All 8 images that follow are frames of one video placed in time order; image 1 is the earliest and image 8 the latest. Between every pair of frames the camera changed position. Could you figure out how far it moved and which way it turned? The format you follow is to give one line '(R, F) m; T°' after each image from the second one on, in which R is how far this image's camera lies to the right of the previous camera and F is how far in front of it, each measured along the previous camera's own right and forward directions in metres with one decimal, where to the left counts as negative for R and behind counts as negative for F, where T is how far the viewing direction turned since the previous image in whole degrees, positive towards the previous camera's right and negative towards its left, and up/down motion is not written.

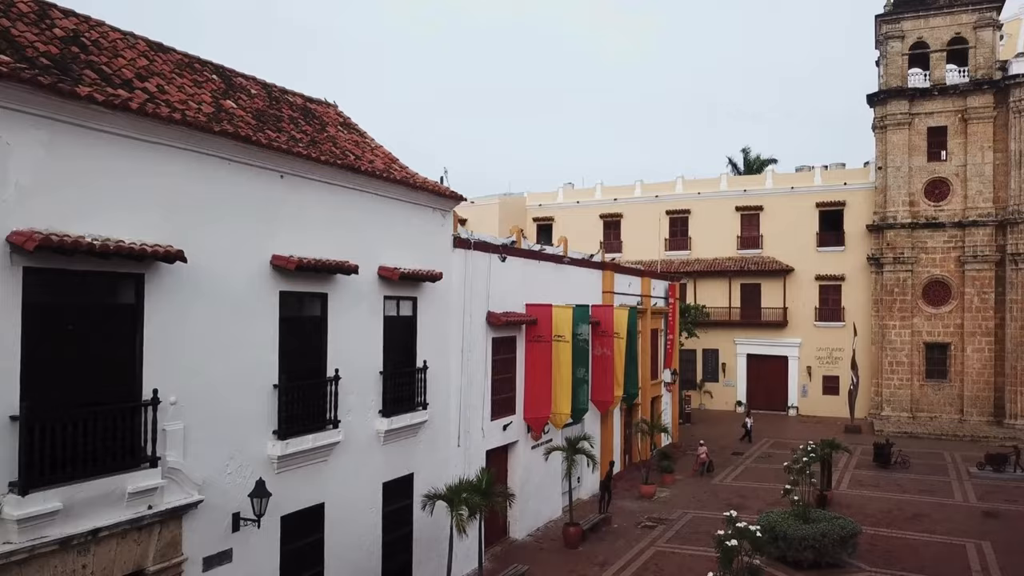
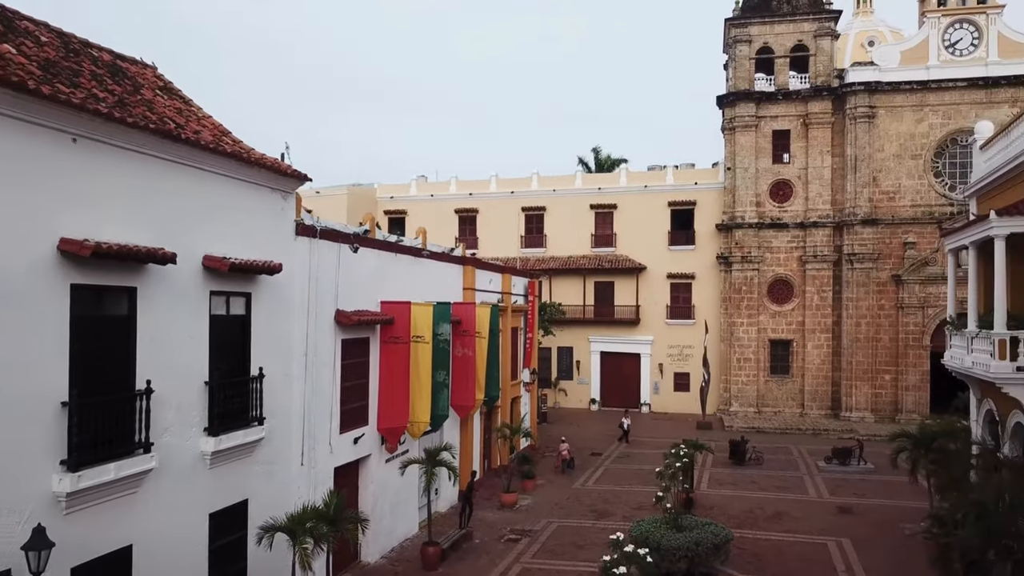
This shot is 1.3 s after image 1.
(-0.1, +1.5) m; +10°
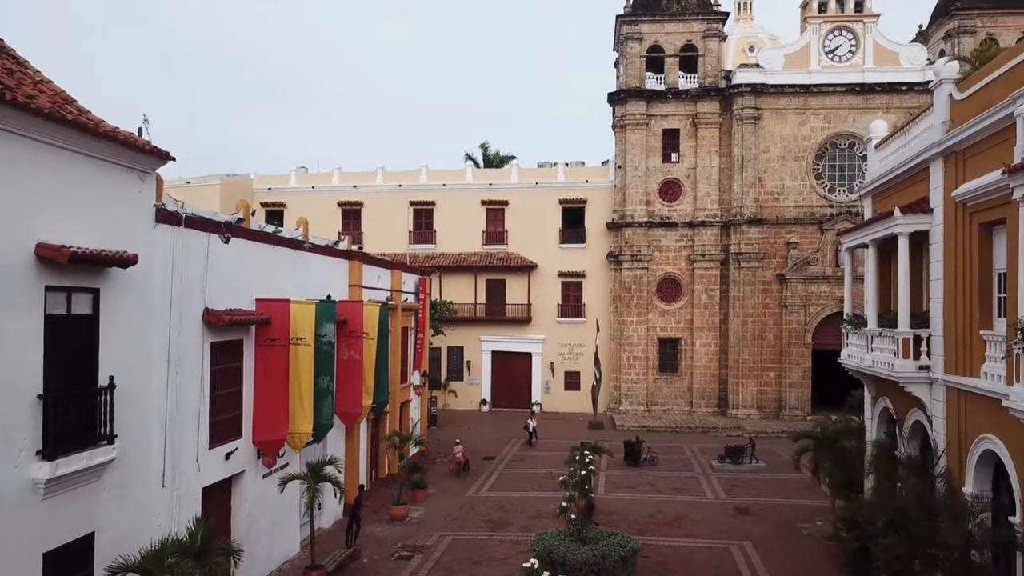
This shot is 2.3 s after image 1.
(-0.2, +1.1) m; +8°
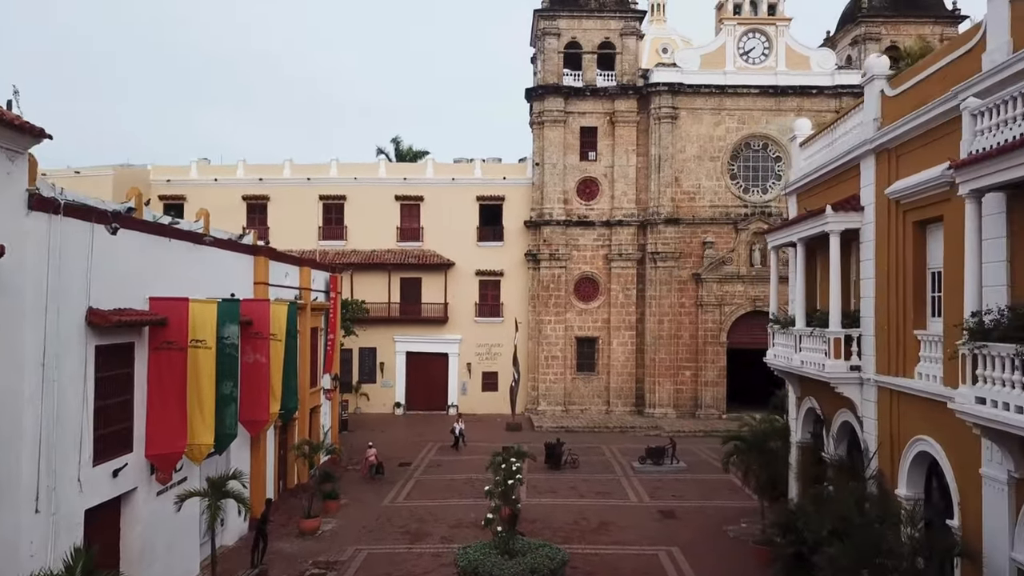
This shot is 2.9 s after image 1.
(-0.2, +0.8) m; +6°
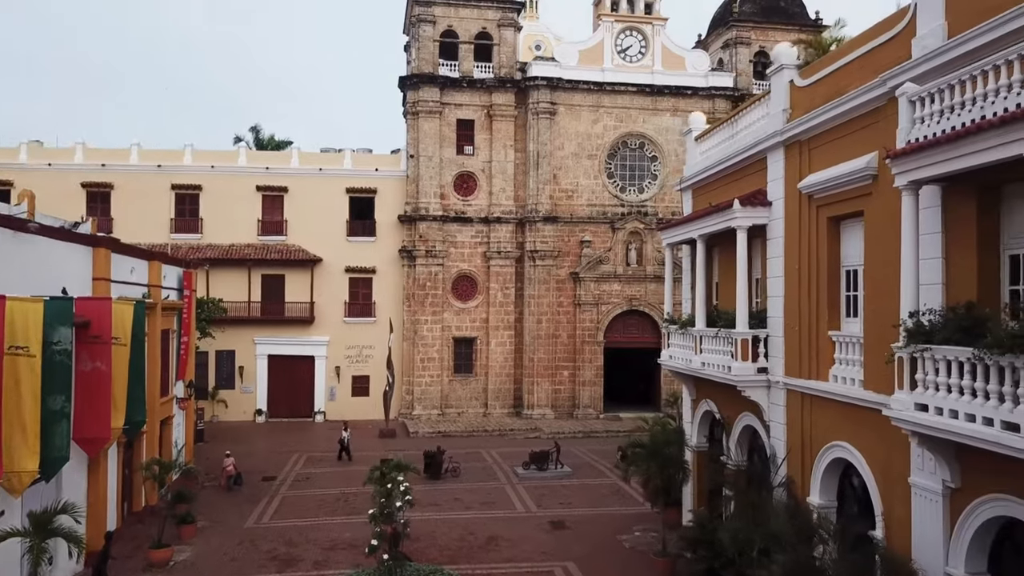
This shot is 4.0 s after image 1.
(-0.3, +1.3) m; +9°
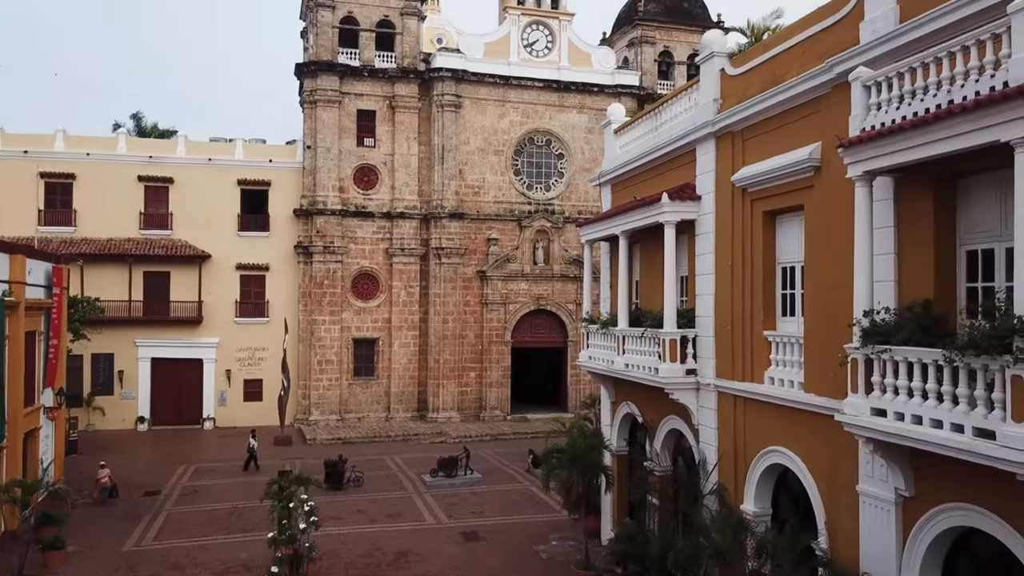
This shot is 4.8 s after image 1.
(-0.3, +1.0) m; +7°
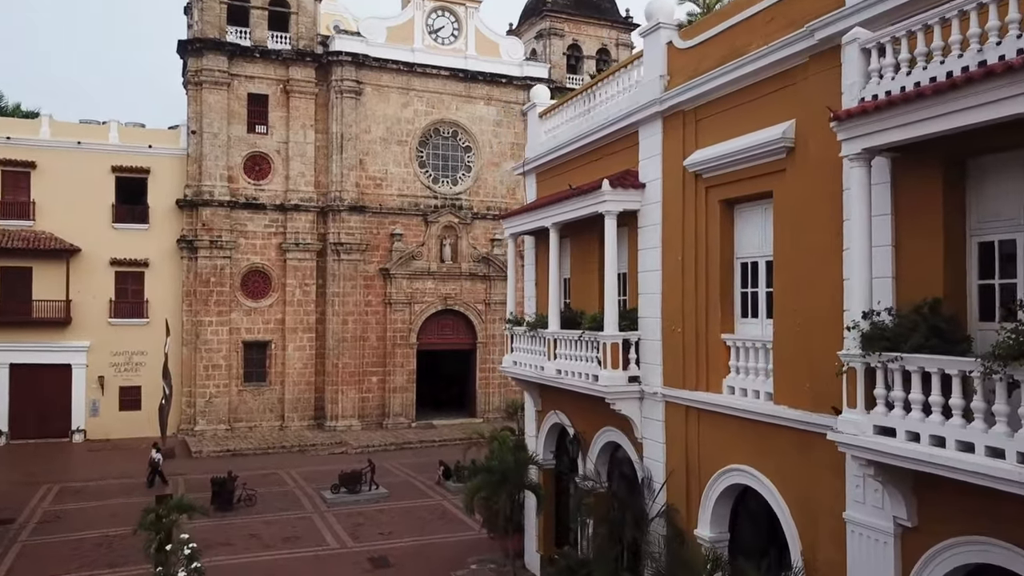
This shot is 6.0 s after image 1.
(-0.3, +1.5) m; +7°
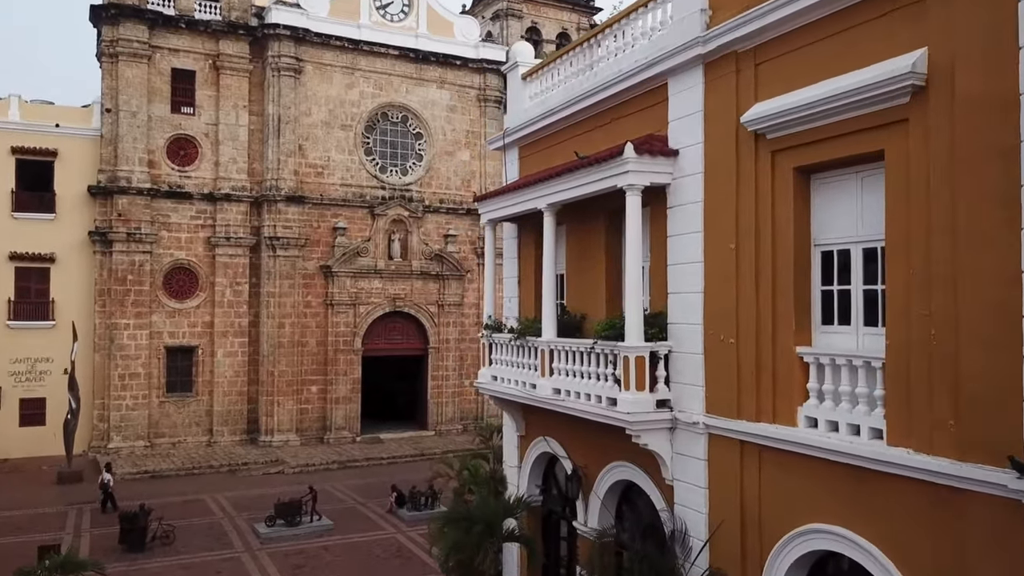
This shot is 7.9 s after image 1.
(-0.5, +2.6) m; +4°
